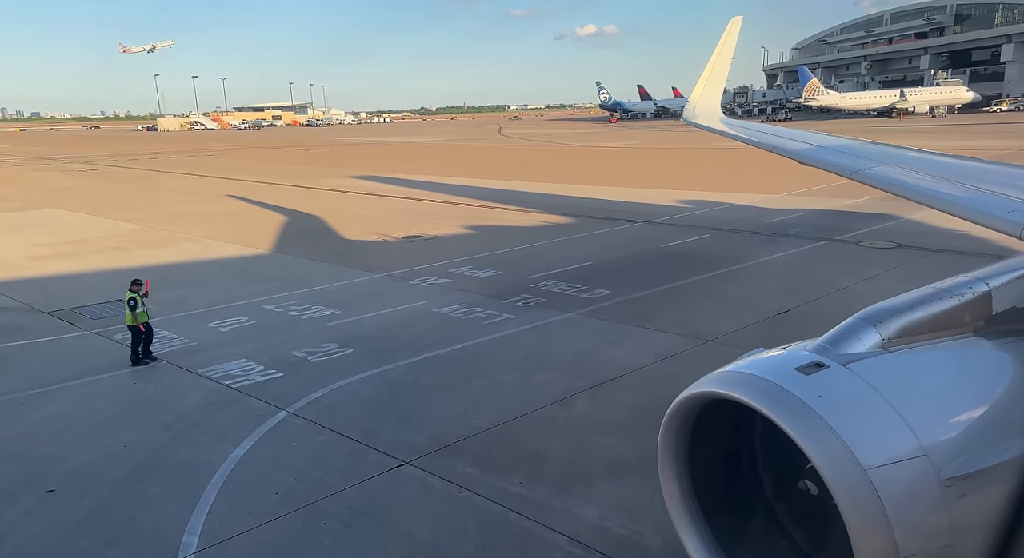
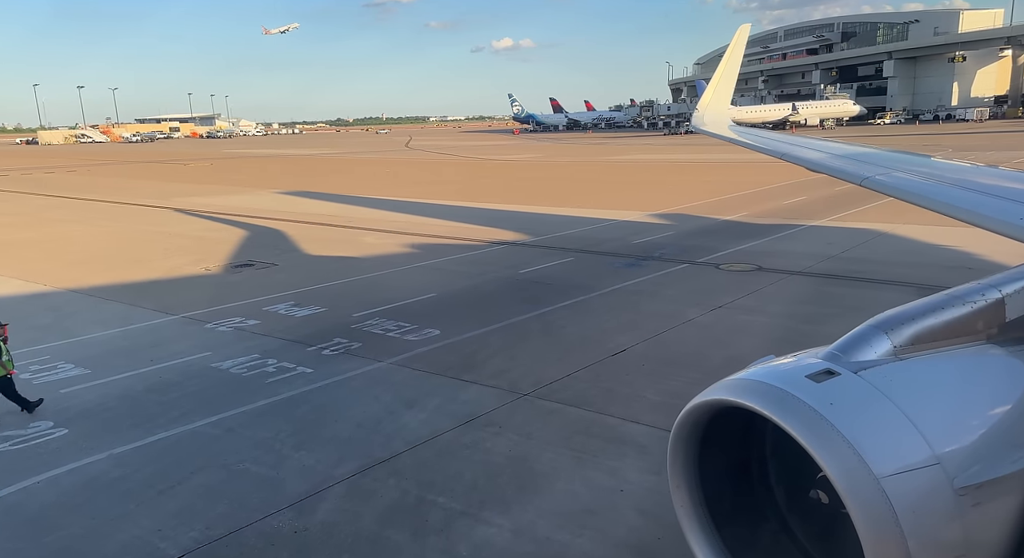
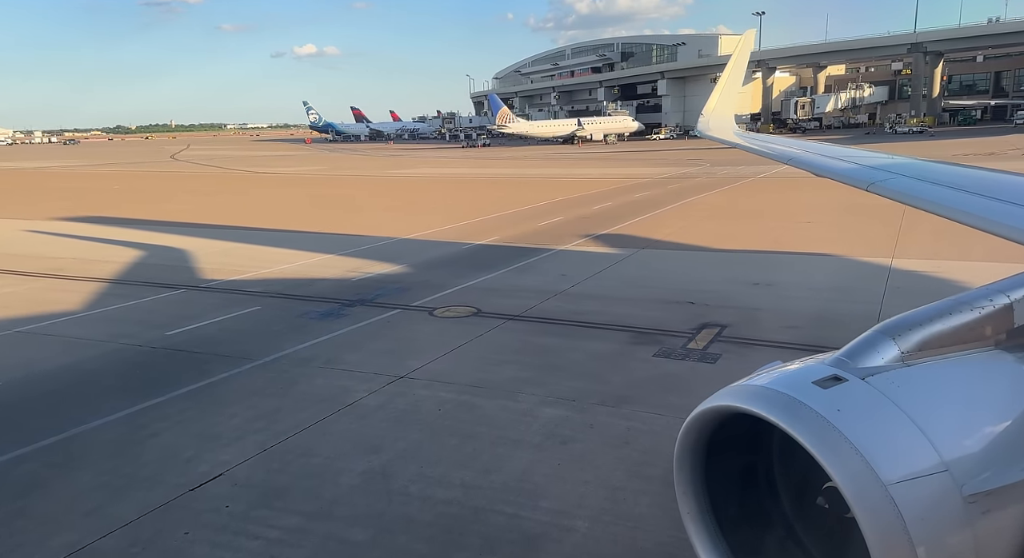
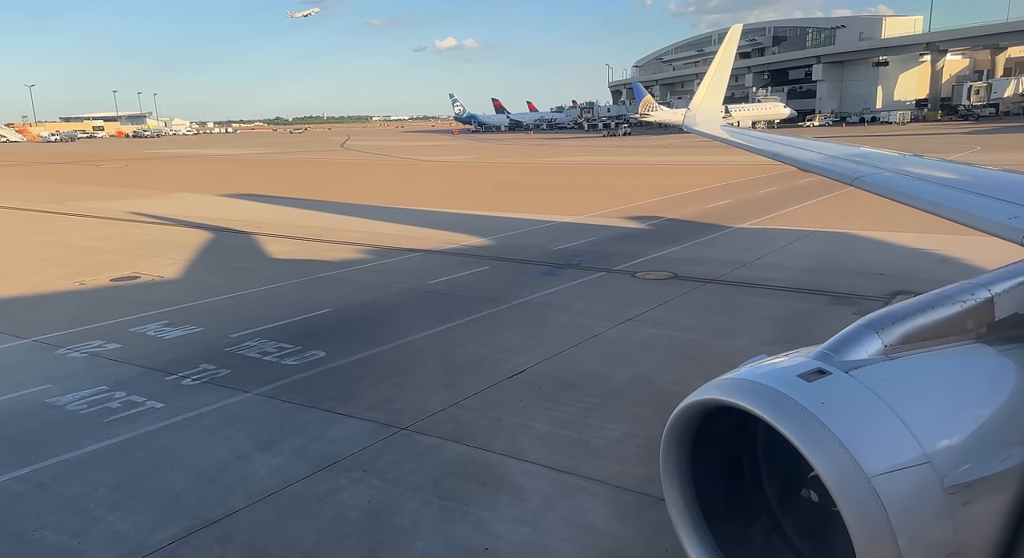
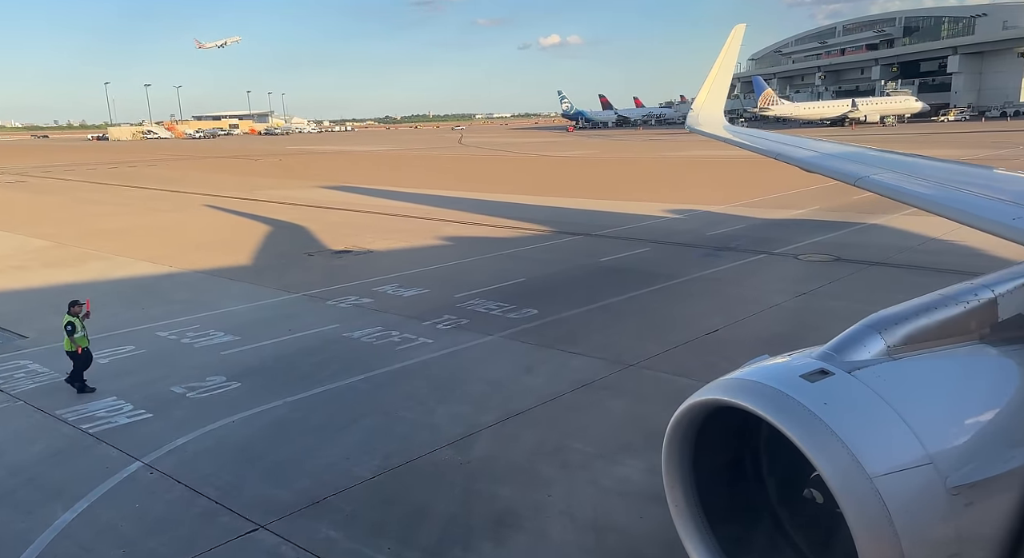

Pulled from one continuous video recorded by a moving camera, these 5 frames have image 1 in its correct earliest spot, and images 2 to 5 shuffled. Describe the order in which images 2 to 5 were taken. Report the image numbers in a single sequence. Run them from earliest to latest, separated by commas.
5, 2, 4, 3
